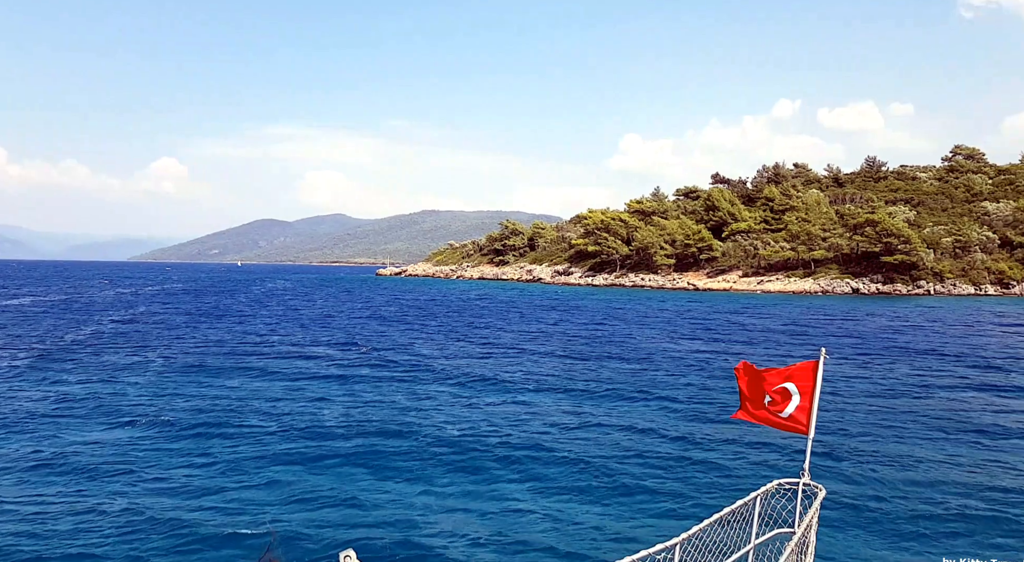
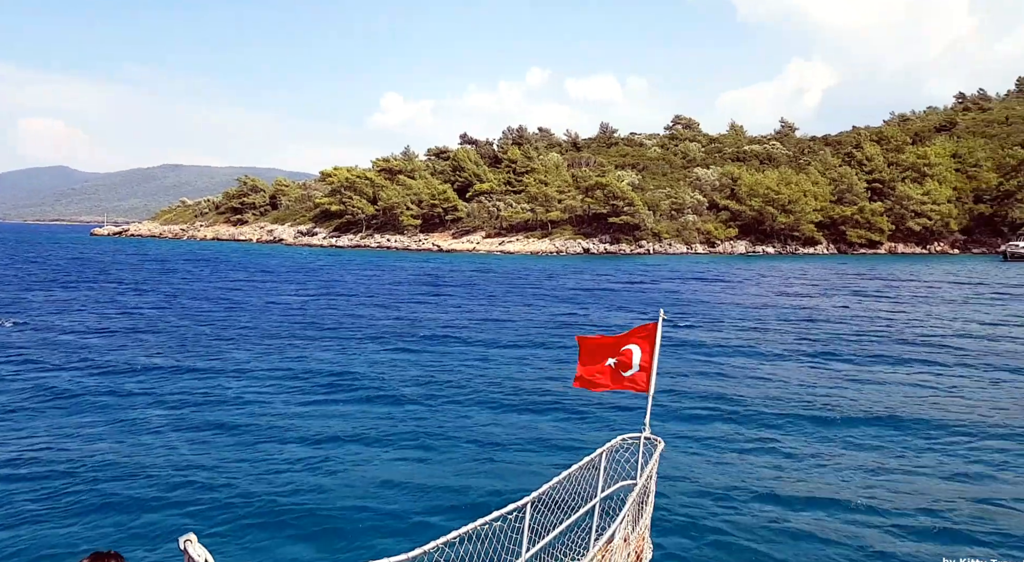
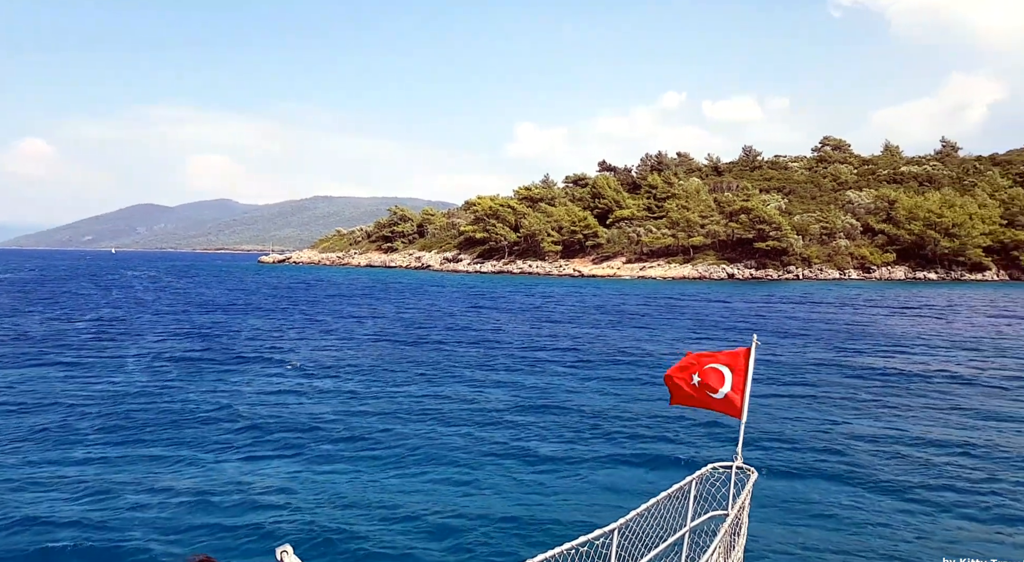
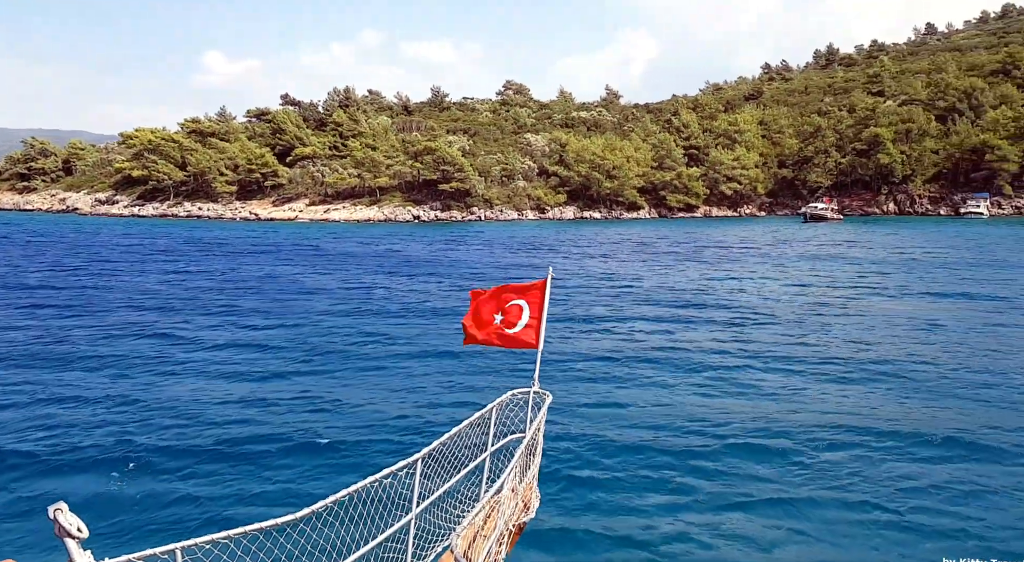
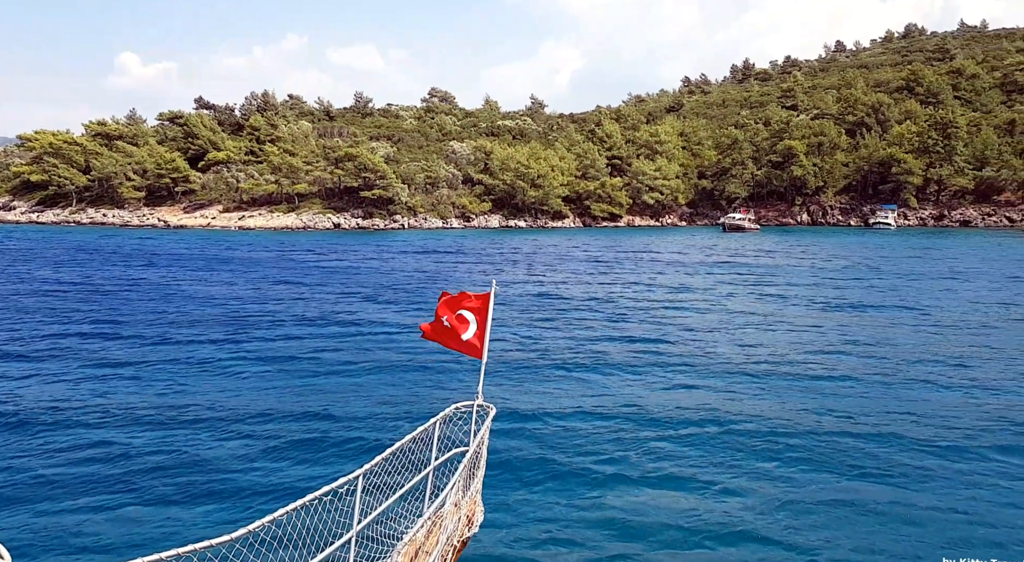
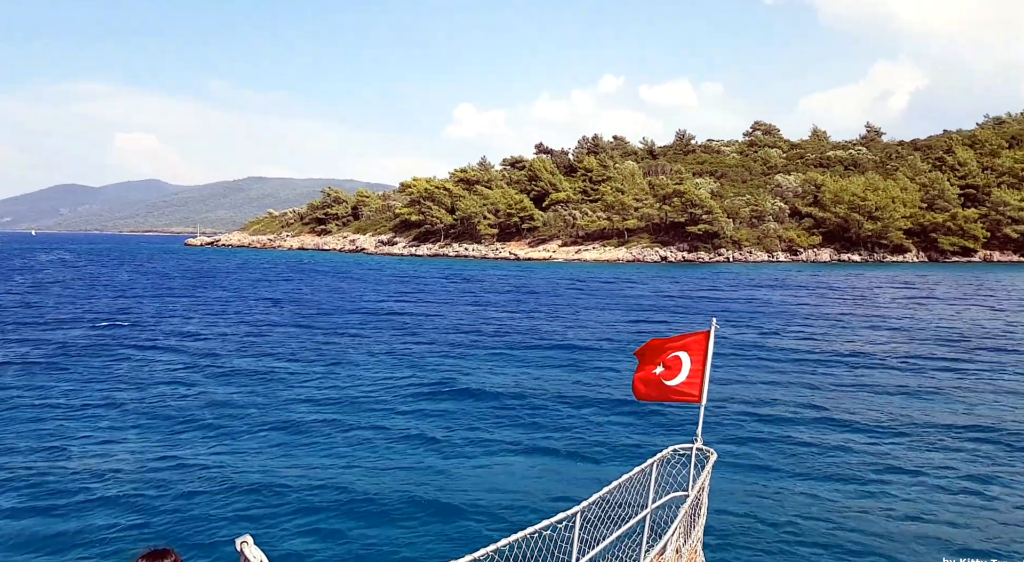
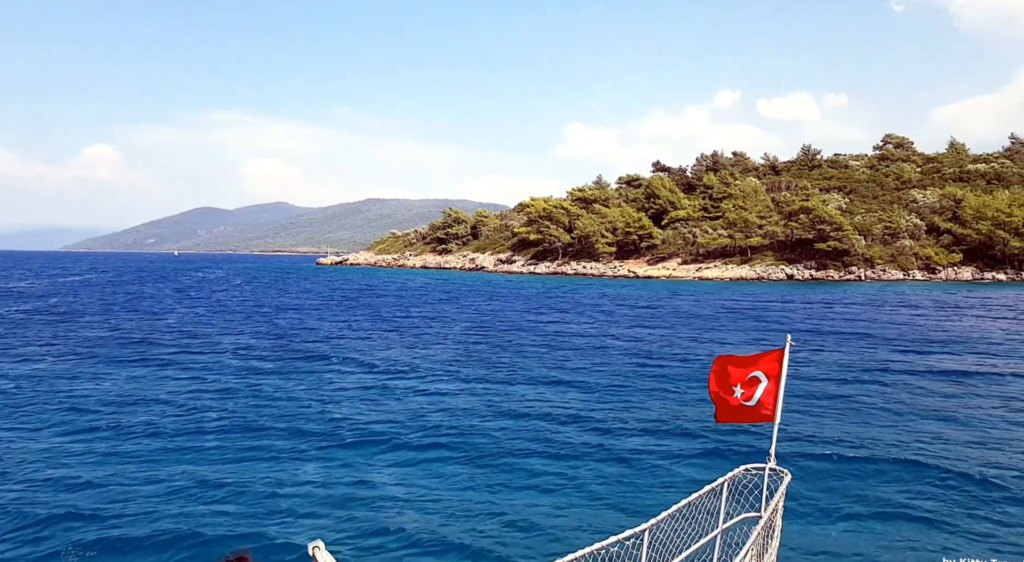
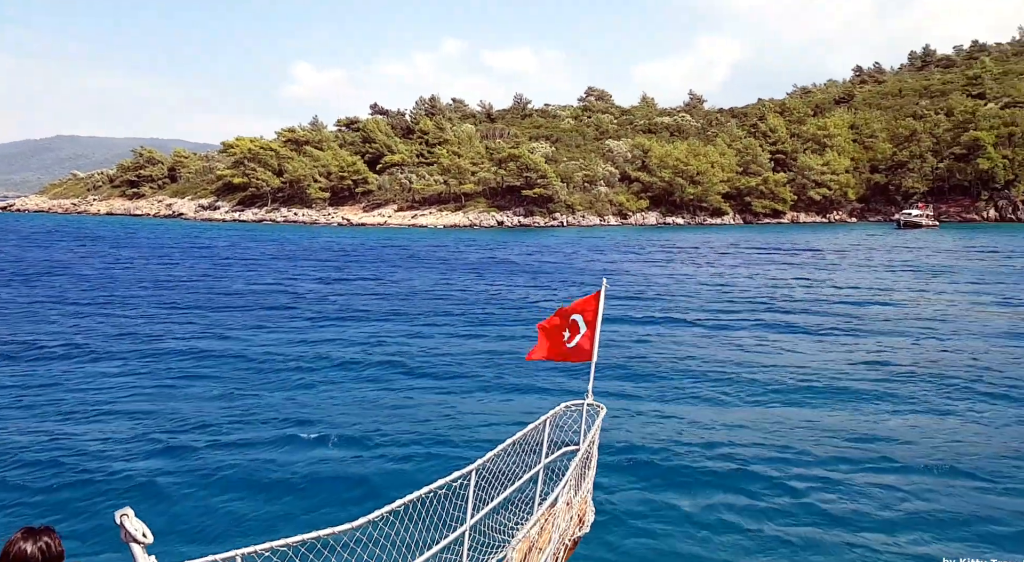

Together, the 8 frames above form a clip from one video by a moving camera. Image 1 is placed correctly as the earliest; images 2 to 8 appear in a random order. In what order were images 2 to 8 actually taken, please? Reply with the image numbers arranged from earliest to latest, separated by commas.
7, 3, 6, 2, 8, 4, 5
